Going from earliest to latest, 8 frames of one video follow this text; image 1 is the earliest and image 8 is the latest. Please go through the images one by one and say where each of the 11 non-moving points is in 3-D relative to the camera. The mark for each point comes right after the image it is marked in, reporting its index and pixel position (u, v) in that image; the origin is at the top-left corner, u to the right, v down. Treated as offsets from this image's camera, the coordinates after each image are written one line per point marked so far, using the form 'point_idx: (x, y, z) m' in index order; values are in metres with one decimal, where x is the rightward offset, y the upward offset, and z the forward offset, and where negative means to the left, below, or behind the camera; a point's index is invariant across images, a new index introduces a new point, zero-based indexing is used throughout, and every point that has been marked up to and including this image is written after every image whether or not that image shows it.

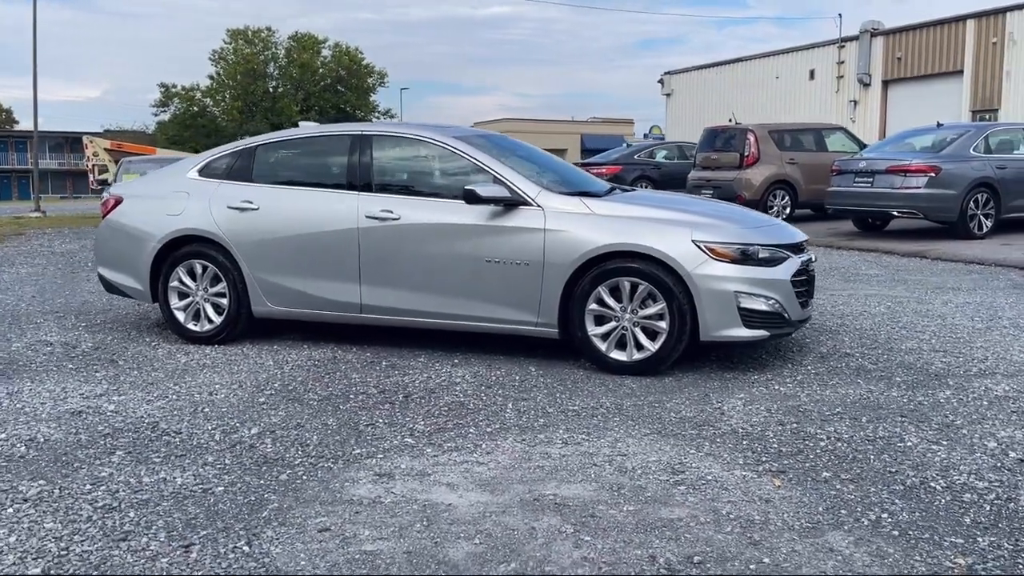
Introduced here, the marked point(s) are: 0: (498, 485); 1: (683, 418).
0: (0.0, -0.9, +3.9) m
1: (+1.0, -0.7, +4.8) m
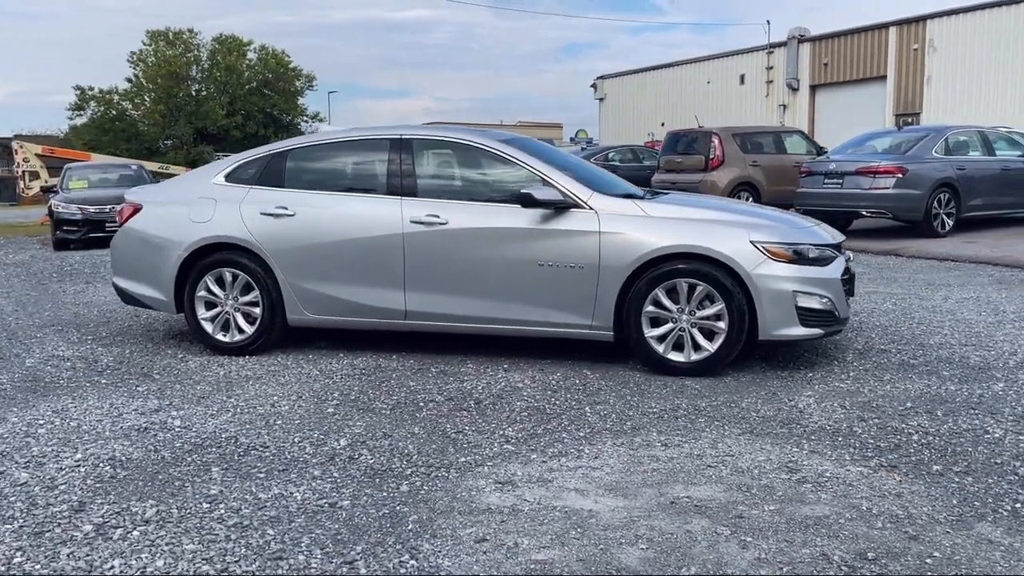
0: (+0.5, -0.9, +3.8) m
1: (+1.5, -0.7, +4.9) m
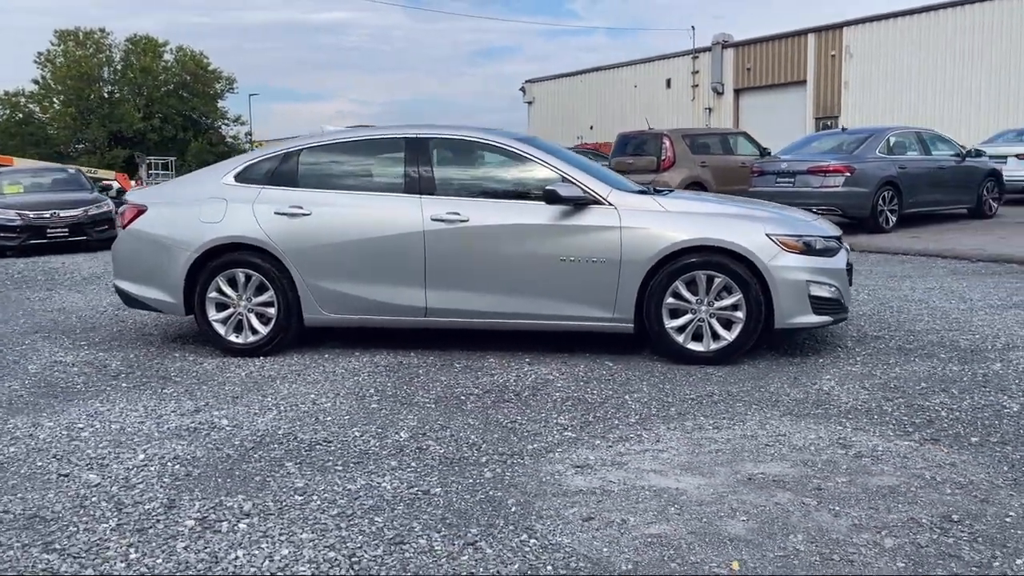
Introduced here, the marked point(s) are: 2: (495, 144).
0: (+0.9, -0.8, +4.0) m
1: (+1.7, -0.7, +5.2) m
2: (-0.1, +1.1, +6.5) m
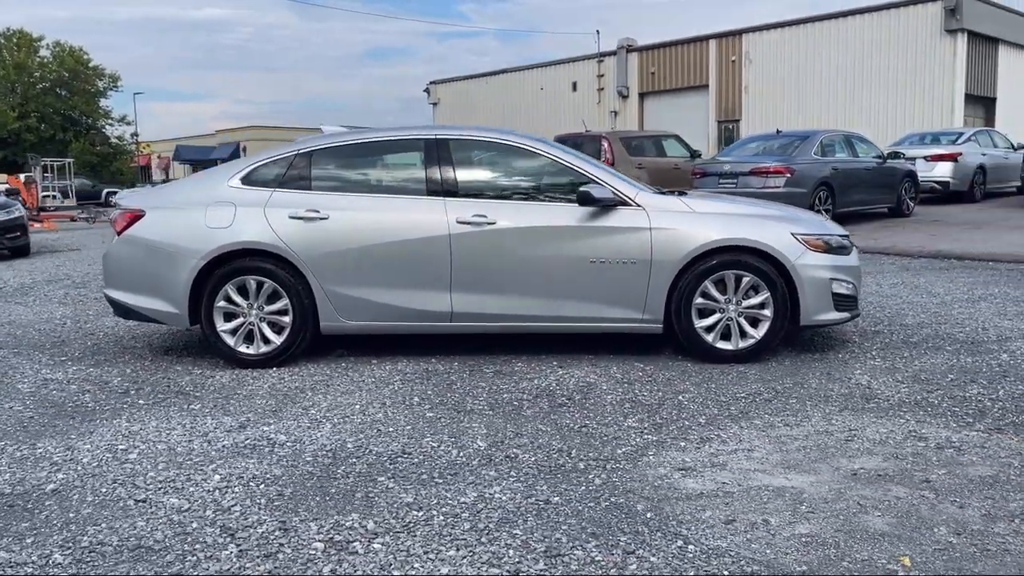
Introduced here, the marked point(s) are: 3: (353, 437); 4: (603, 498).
0: (+1.4, -0.8, +4.1) m
1: (+2.1, -0.7, +5.3) m
2: (+0.1, +1.0, +6.4) m
3: (-0.8, -0.8, +4.6) m
4: (+0.4, -0.9, +3.7) m
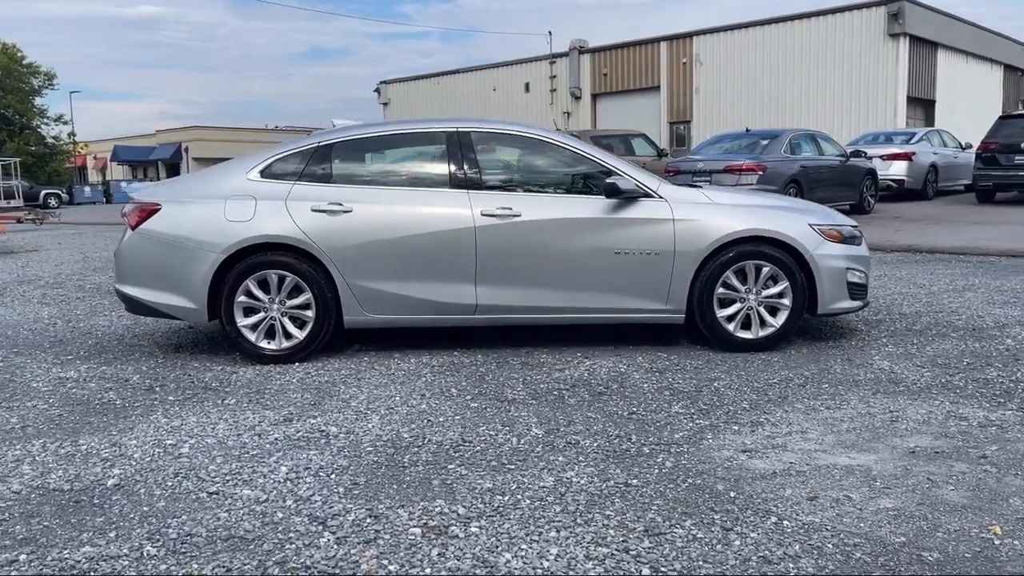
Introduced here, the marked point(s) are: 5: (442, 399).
0: (+1.7, -0.8, +4.2) m
1: (+2.3, -0.6, +5.5) m
2: (+0.2, +1.1, +6.4) m
3: (-0.6, -0.7, +4.6) m
4: (+0.7, -0.8, +3.7) m
5: (-0.4, -0.7, +5.2) m
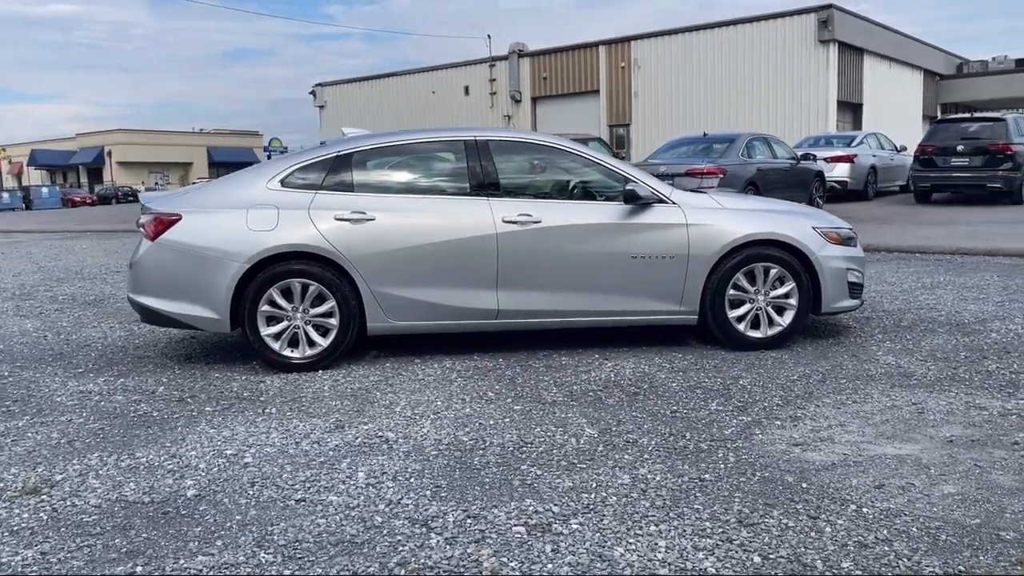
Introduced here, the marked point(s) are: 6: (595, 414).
0: (+2.0, -0.8, +4.5) m
1: (+2.5, -0.6, +5.8) m
2: (+0.3, +1.1, +6.6) m
3: (-0.3, -0.8, +4.7) m
4: (+1.1, -0.8, +4.0) m
5: (-0.2, -0.7, +5.3) m
6: (+0.5, -0.7, +5.0) m
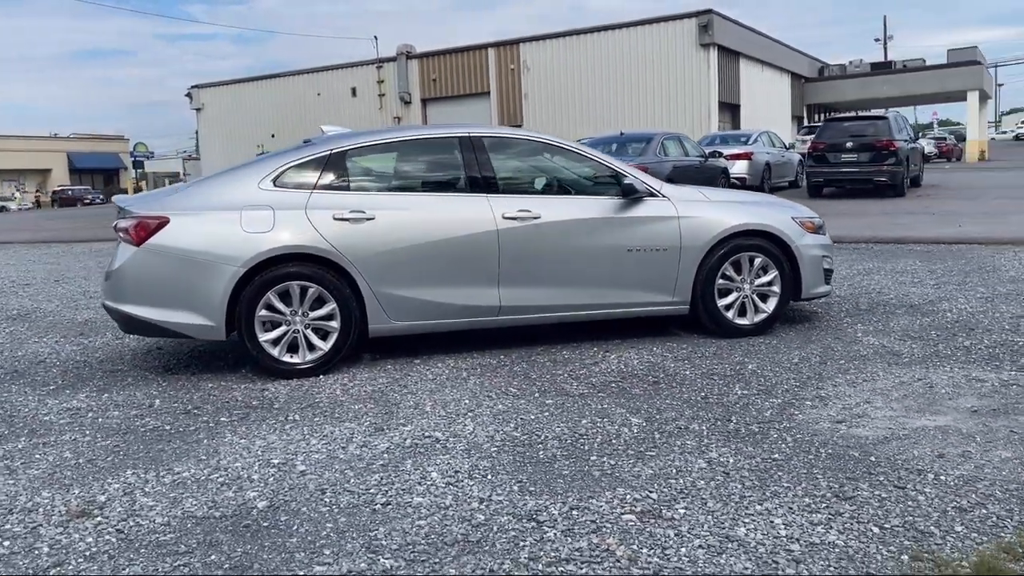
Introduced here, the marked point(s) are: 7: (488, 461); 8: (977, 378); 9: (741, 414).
0: (+2.2, -0.7, +4.7) m
1: (+2.6, -0.5, +6.1) m
2: (+0.3, +1.1, +6.6) m
3: (0.0, -0.7, +4.7) m
4: (+1.4, -0.8, +4.1) m
5: (0.0, -0.7, +5.3) m
6: (+0.7, -0.7, +5.0) m
7: (-0.1, -0.8, +4.1) m
8: (+2.8, -0.6, +5.3) m
9: (+1.2, -0.7, +4.7) m
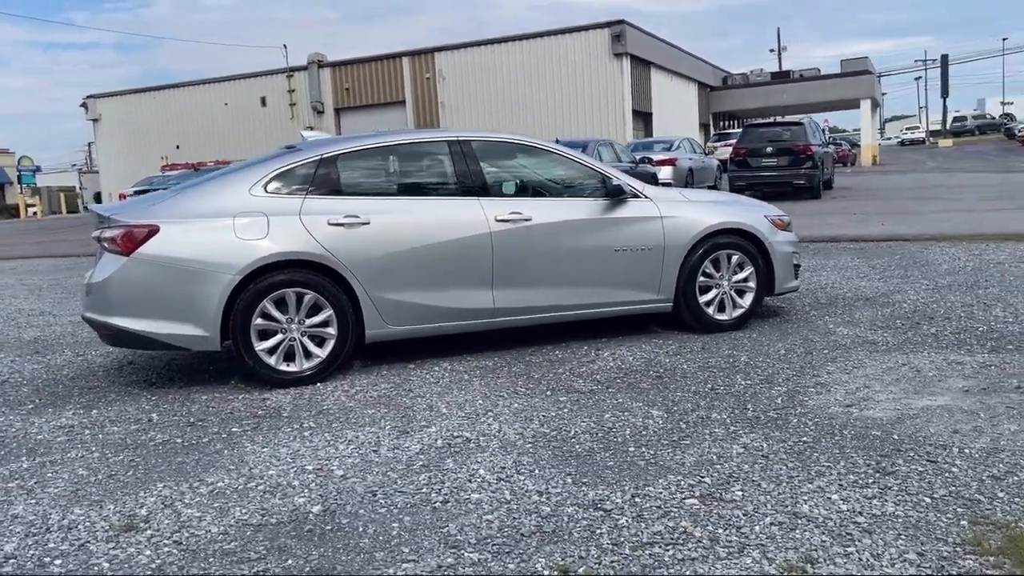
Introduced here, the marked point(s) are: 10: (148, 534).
0: (+2.4, -0.6, +5.0) m
1: (+2.5, -0.4, +6.4) m
2: (+0.2, +1.1, +6.7) m
3: (+0.1, -0.7, +4.7) m
4: (+1.6, -0.7, +4.3) m
5: (+0.1, -0.7, +5.3) m
6: (+0.8, -0.6, +5.2) m
7: (+0.1, -0.8, +4.2) m
8: (+2.9, -0.5, +5.7) m
9: (+1.4, -0.7, +4.9) m
10: (-1.5, -1.0, +3.5) m
